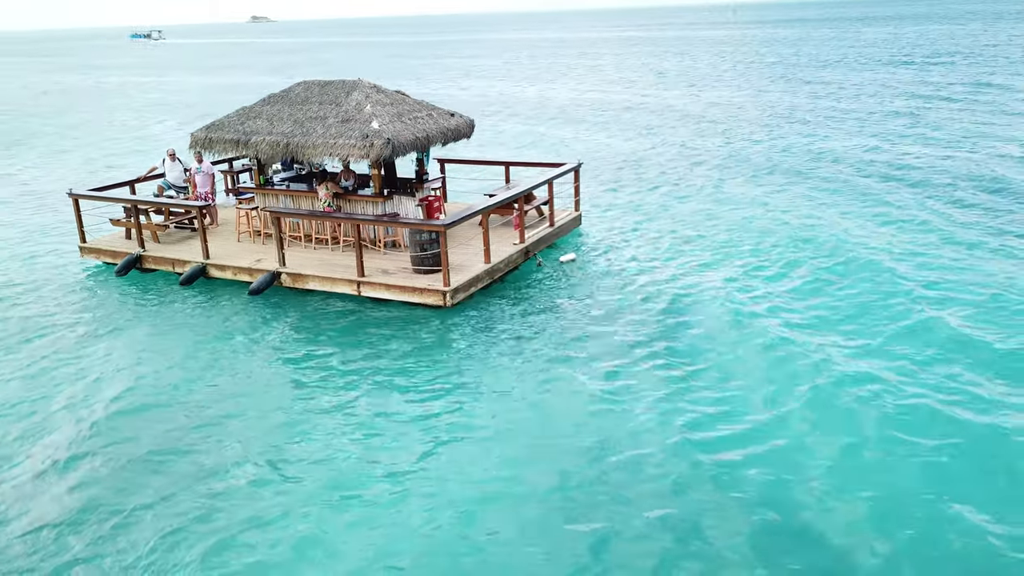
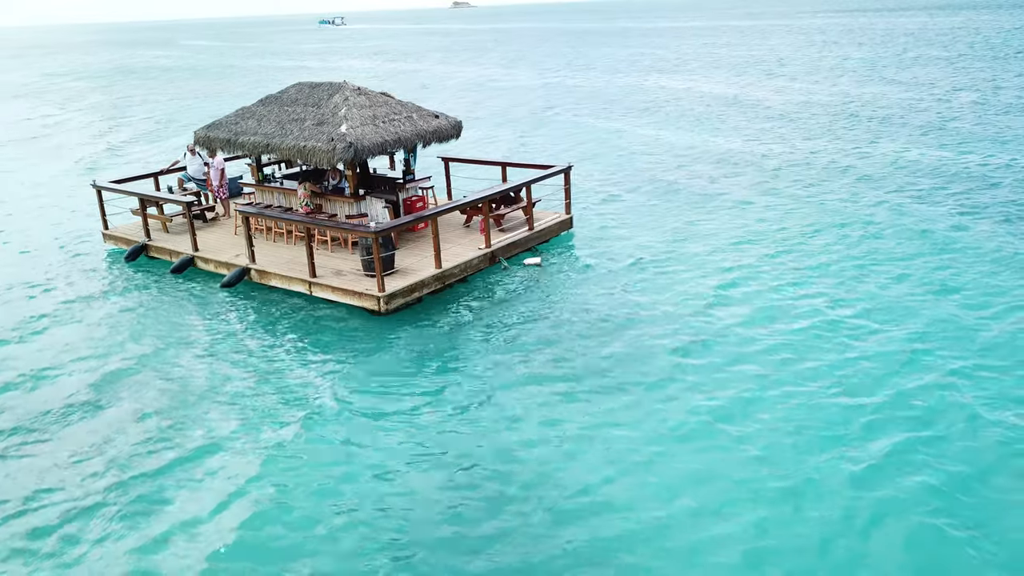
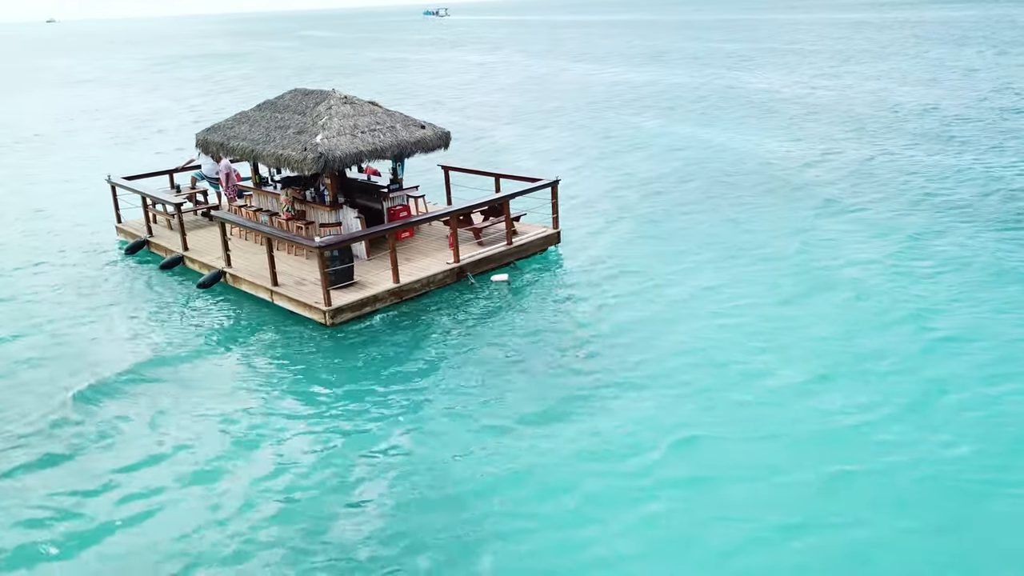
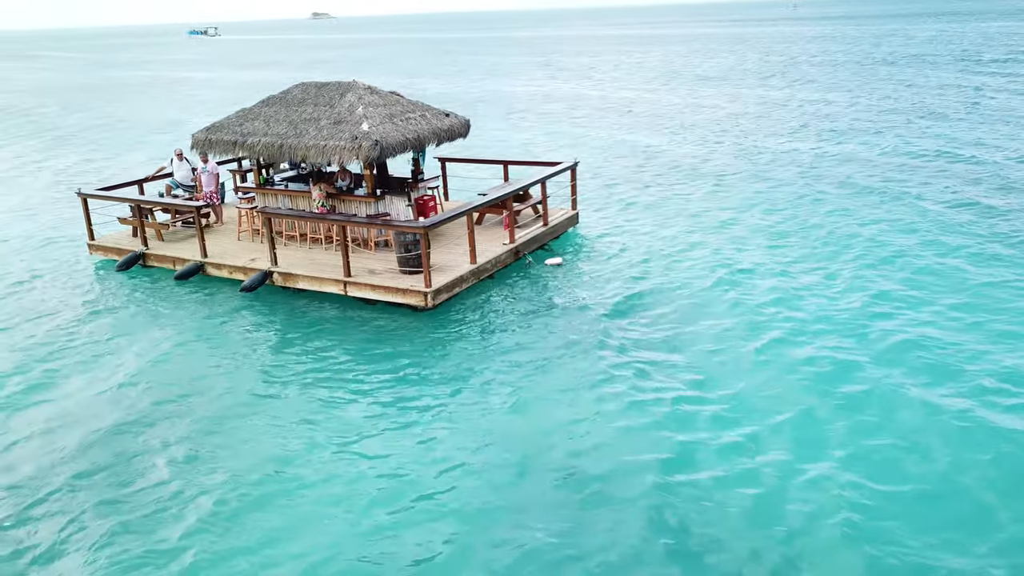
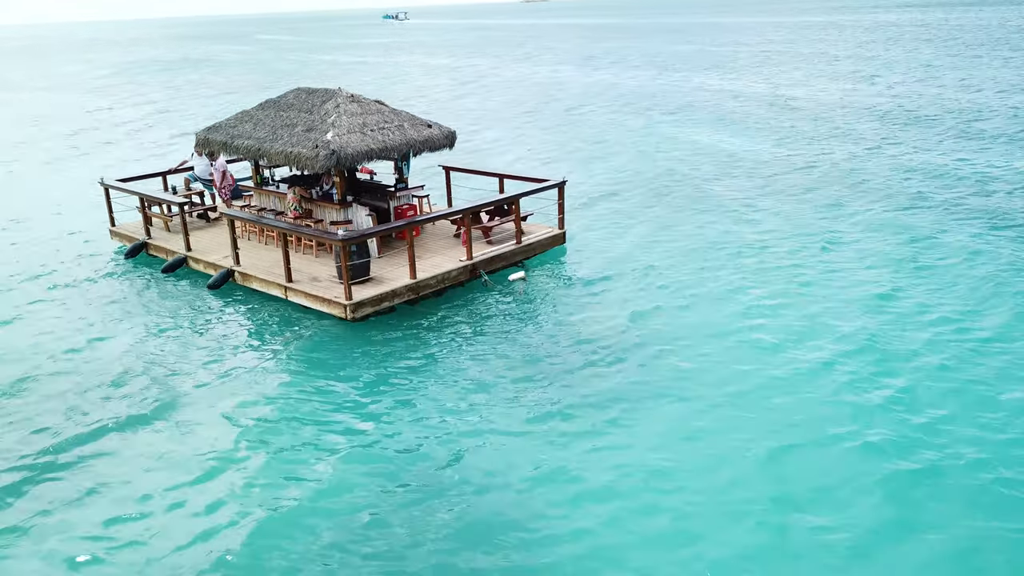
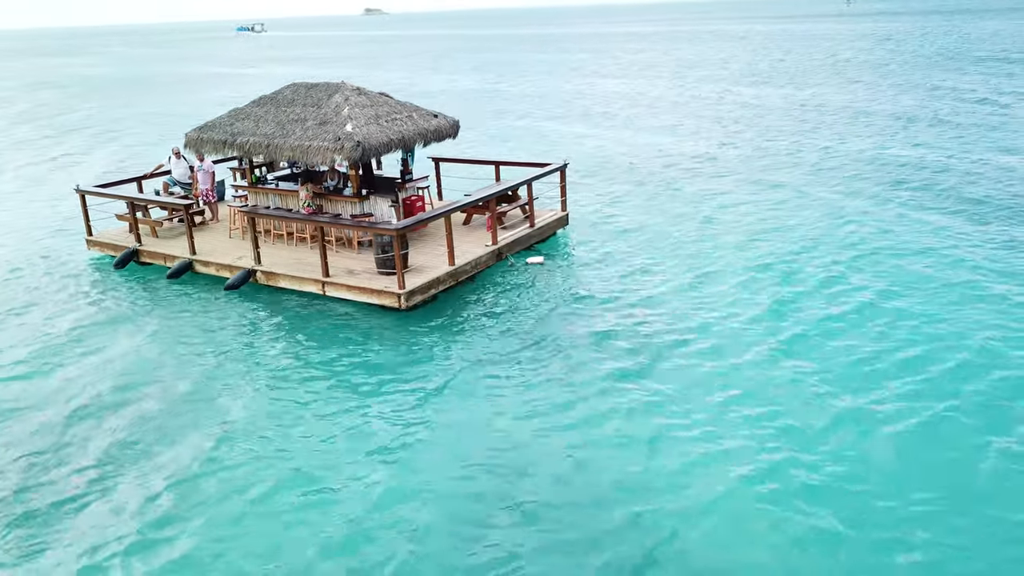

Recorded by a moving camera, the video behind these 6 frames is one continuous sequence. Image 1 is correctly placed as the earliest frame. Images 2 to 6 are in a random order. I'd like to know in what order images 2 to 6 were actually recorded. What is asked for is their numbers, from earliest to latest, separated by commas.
4, 6, 2, 5, 3
